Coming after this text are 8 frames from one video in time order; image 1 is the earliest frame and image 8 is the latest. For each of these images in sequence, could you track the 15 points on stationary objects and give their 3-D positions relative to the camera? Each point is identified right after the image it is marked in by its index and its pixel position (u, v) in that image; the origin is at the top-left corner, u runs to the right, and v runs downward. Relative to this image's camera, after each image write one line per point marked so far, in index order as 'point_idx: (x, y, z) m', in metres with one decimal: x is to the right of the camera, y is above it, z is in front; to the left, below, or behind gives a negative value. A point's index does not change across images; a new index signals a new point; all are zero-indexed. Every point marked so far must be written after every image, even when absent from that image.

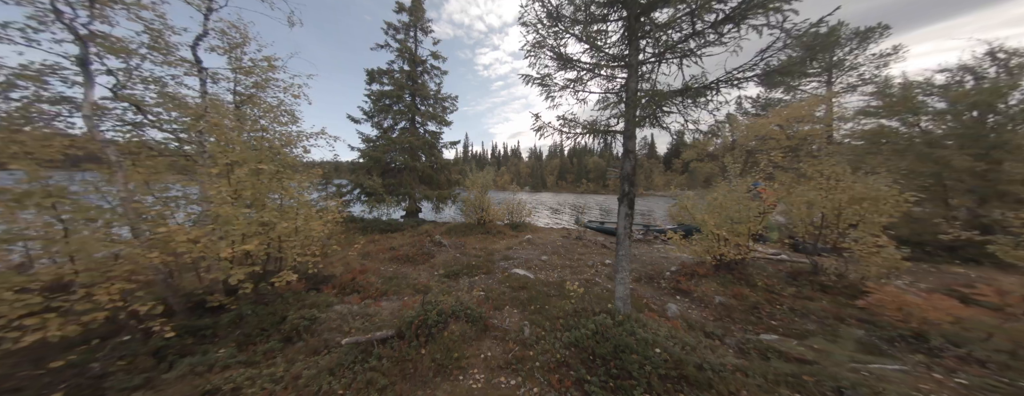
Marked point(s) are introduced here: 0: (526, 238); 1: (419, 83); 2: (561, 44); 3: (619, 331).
0: (+0.5, -2.0, +11.8) m
1: (-5.2, +6.3, +14.5) m
2: (+0.9, +2.7, +4.7) m
3: (+1.5, -1.9, +3.6) m
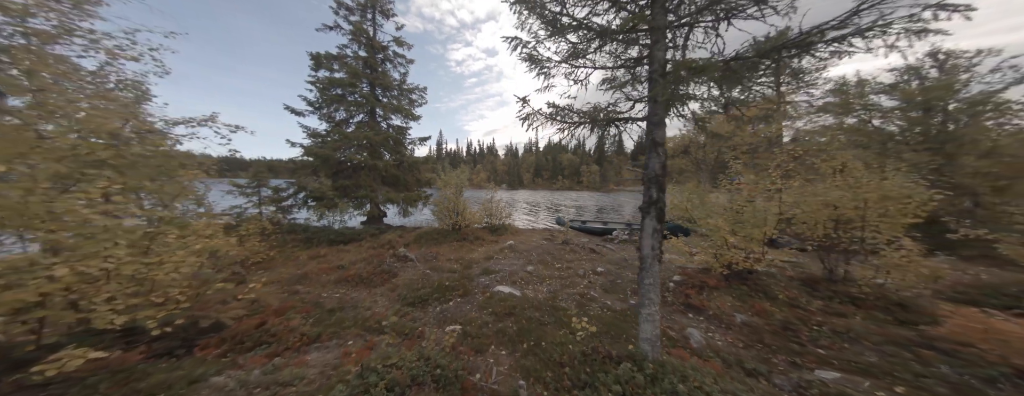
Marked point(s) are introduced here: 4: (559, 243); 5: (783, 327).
0: (-0.3, -2.1, +10.6) m
1: (-6.5, +6.1, +12.7) m
2: (+0.6, +2.7, +3.5) m
3: (+1.4, -1.9, +2.6) m
4: (+1.9, -2.0, +10.8) m
5: (+4.4, -2.1, +4.2) m
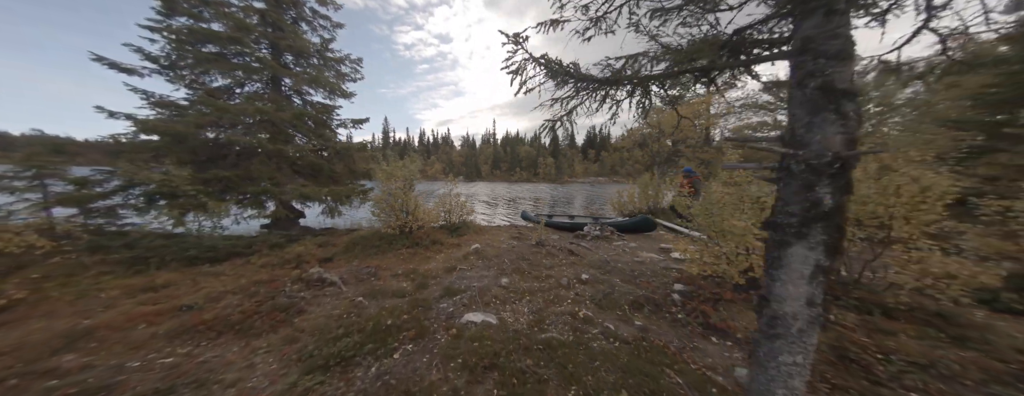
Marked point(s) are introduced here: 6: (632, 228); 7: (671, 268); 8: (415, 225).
0: (-1.5, -1.9, +8.8) m
1: (-8.0, +6.3, +9.6) m
2: (+0.6, +2.7, +1.9) m
3: (+1.6, -1.9, +1.2) m
4: (+0.6, -1.8, +9.4) m
5: (+4.2, -2.0, +3.3) m
6: (+5.6, -1.4, +12.2) m
7: (+4.5, -2.0, +7.3) m
8: (-3.3, -0.9, +8.6) m
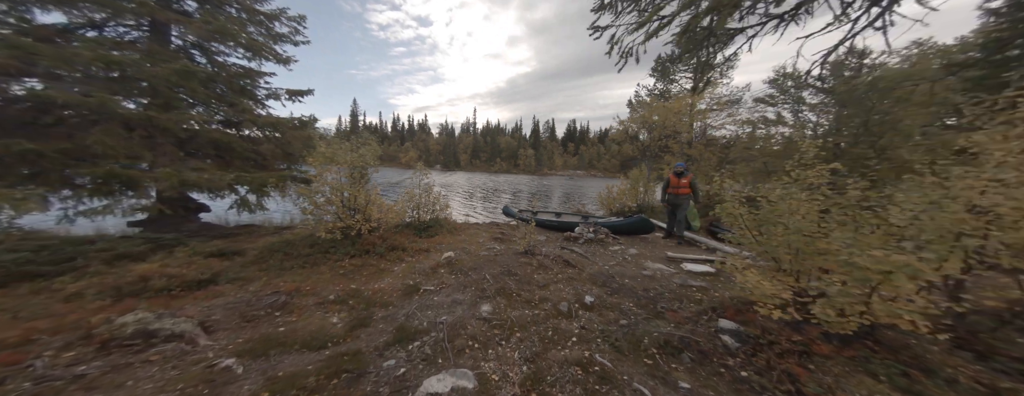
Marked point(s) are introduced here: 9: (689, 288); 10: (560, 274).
0: (-2.0, -1.7, +6.9) m
1: (-8.3, +6.7, +7.0) m
2: (+0.8, +2.6, +0.1) m
3: (+1.7, -2.0, -0.4) m
4: (+0.1, -1.6, +7.7) m
5: (+4.1, -2.1, +1.9) m
6: (+4.8, -1.3, +10.9) m
7: (+4.1, -2.0, +5.9) m
8: (-3.7, -0.7, +6.6) m
9: (+3.9, -2.0, +5.8) m
10: (+1.2, -1.9, +6.5) m
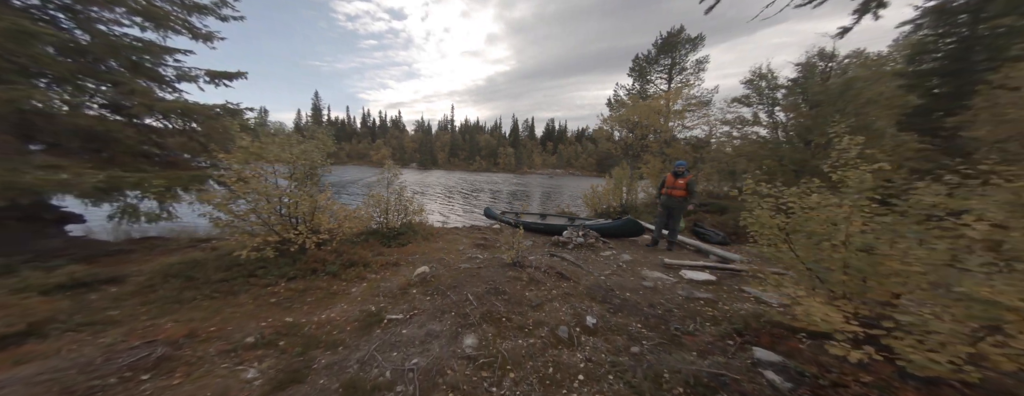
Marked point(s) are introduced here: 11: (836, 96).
0: (-2.3, -1.8, +5.8) m
1: (-8.6, +6.5, +5.3) m
2: (+1.0, +2.5, -0.7) m
3: (+2.0, -2.1, -1.1) m
4: (-0.3, -1.7, +6.8) m
5: (+4.2, -2.2, +1.4) m
6: (+4.1, -1.4, +10.3) m
7: (+3.8, -2.1, +5.4) m
8: (-4.0, -0.8, +5.3) m
9: (+3.7, -2.1, +5.2) m
10: (+0.9, -2.0, +5.7) m
11: (+13.9, +4.5, +11.3) m
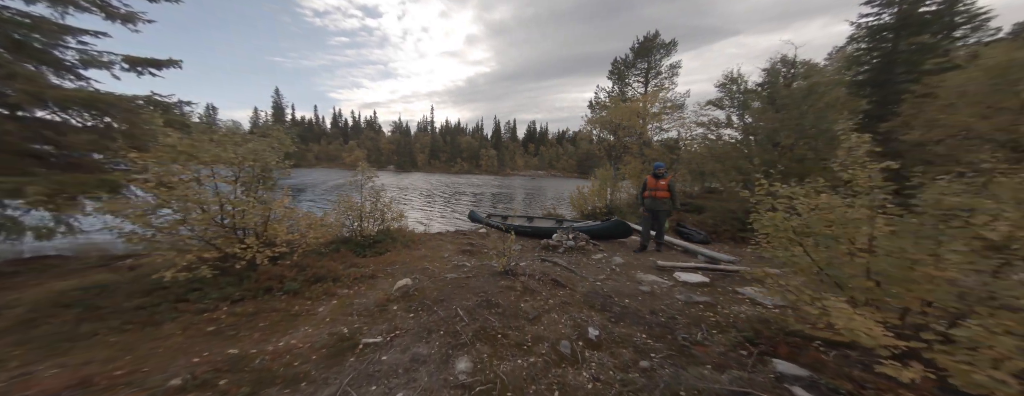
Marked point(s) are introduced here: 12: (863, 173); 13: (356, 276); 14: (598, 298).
0: (-2.5, -1.9, +5.2) m
1: (-8.8, +6.4, +4.3) m
2: (+1.3, +2.5, -1.1) m
3: (+2.4, -2.1, -1.4) m
4: (-0.5, -1.8, +6.3) m
5: (+4.4, -2.2, +1.3) m
6: (+3.6, -1.4, +10.2) m
7: (+3.7, -2.1, +5.2) m
8: (-4.1, -0.9, +4.6) m
9: (+3.6, -2.1, +5.1) m
10: (+0.8, -2.0, +5.3) m
11: (+13.3, +4.5, +12.0) m
12: (+4.3, +0.3, +3.2) m
13: (-3.9, -1.9, +6.4) m
14: (+1.8, -2.1, +5.5) m
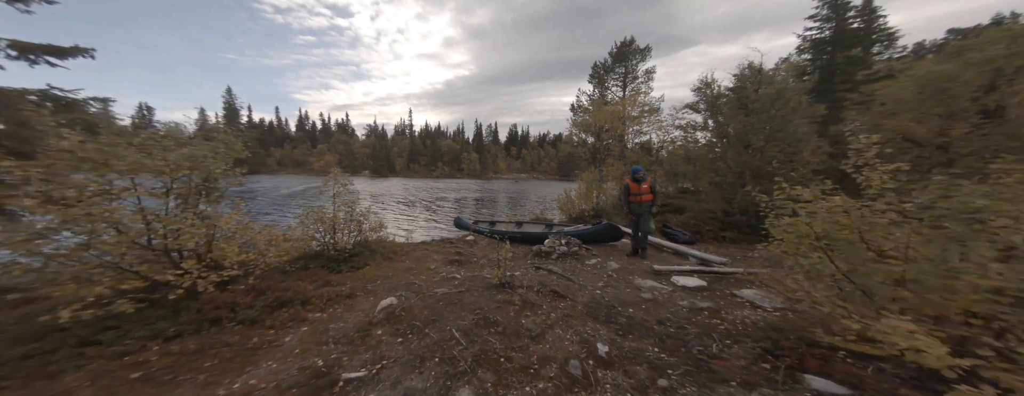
0: (-2.5, -2.1, +4.6) m
1: (-8.9, +6.1, +3.4) m
2: (+1.7, +2.5, -1.3) m
3: (+2.8, -2.1, -1.6) m
4: (-0.6, -2.0, +5.9) m
5: (+4.7, -2.2, +1.2) m
6: (+3.2, -1.5, +10.0) m
7: (+3.7, -2.2, +5.1) m
8: (-4.1, -1.2, +3.9) m
9: (+3.6, -2.2, +4.9) m
10: (+0.8, -2.2, +4.9) m
11: (+12.6, +4.6, +12.6) m
12: (+4.3, +0.3, +3.1) m
13: (-4.0, -2.1, +5.7) m
14: (+1.8, -2.2, +5.2) m
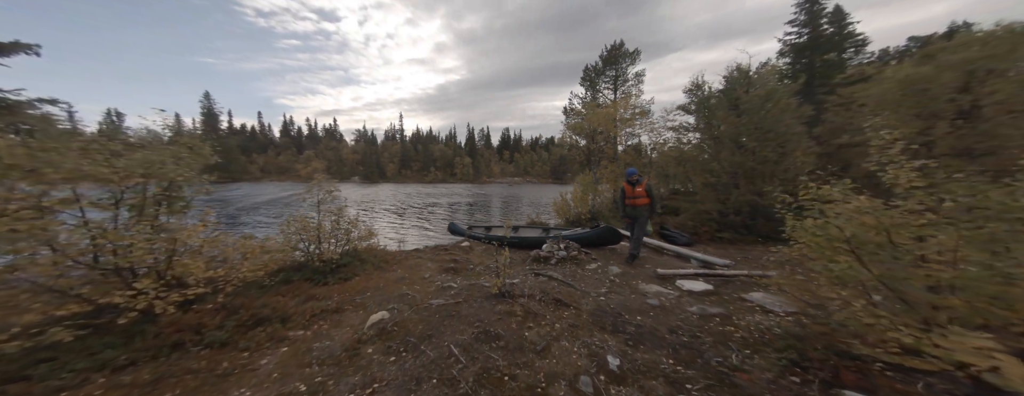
0: (-2.4, -2.2, +4.2) m
1: (-8.9, +5.9, +2.9) m
2: (+1.8, +2.5, -1.5) m
3: (+3.1, -2.0, -1.9) m
4: (-0.6, -2.0, +5.5) m
5: (+4.8, -2.1, +1.0) m
6: (+3.1, -1.6, +9.8) m
7: (+3.7, -2.2, +4.8) m
8: (-4.0, -1.3, +3.5) m
9: (+3.6, -2.2, +4.7) m
10: (+0.8, -2.2, +4.6) m
11: (+12.3, +4.6, +12.7) m
12: (+4.4, +0.3, +2.9) m
13: (-4.0, -2.3, +5.3) m
14: (+1.8, -2.3, +5.0) m
